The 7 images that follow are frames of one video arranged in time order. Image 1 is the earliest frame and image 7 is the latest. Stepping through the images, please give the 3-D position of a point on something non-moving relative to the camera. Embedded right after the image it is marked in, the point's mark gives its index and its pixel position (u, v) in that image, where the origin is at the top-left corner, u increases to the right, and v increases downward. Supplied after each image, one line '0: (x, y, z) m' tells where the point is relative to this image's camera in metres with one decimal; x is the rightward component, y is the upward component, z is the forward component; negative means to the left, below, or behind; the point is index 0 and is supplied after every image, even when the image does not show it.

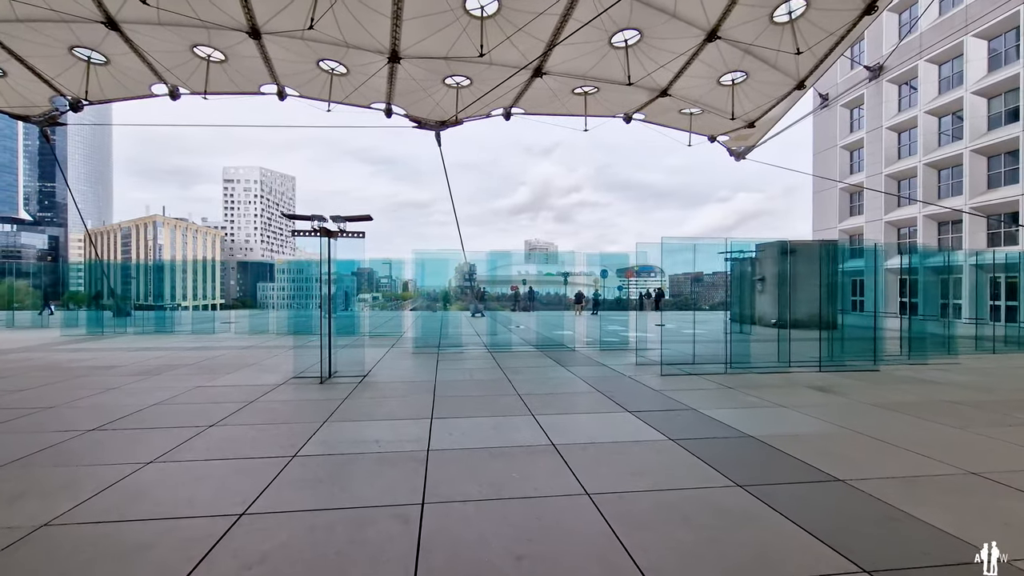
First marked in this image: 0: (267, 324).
0: (-8.1, -1.2, +16.9) m
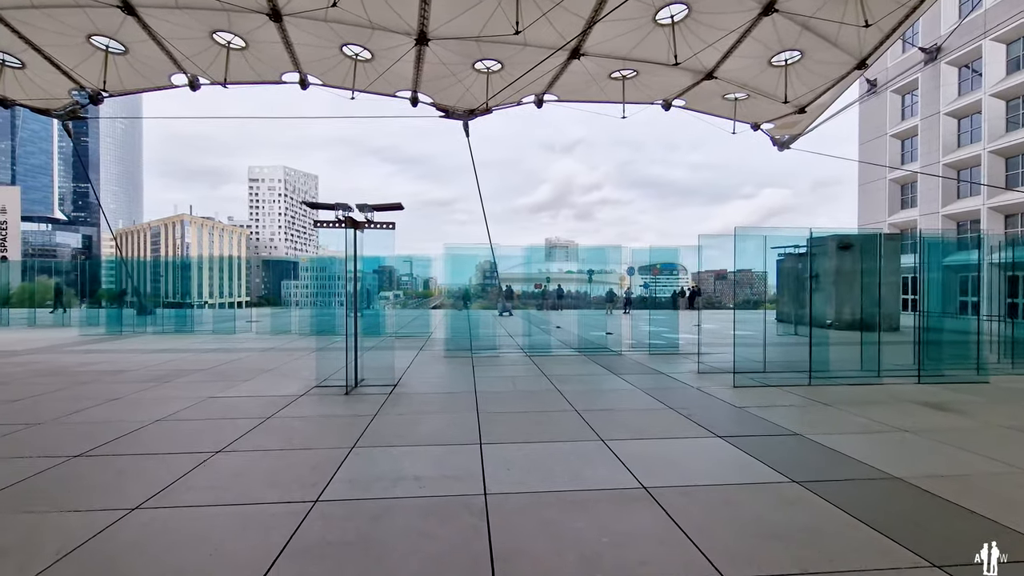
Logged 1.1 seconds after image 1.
0: (-7.0, -1.1, +16.2) m
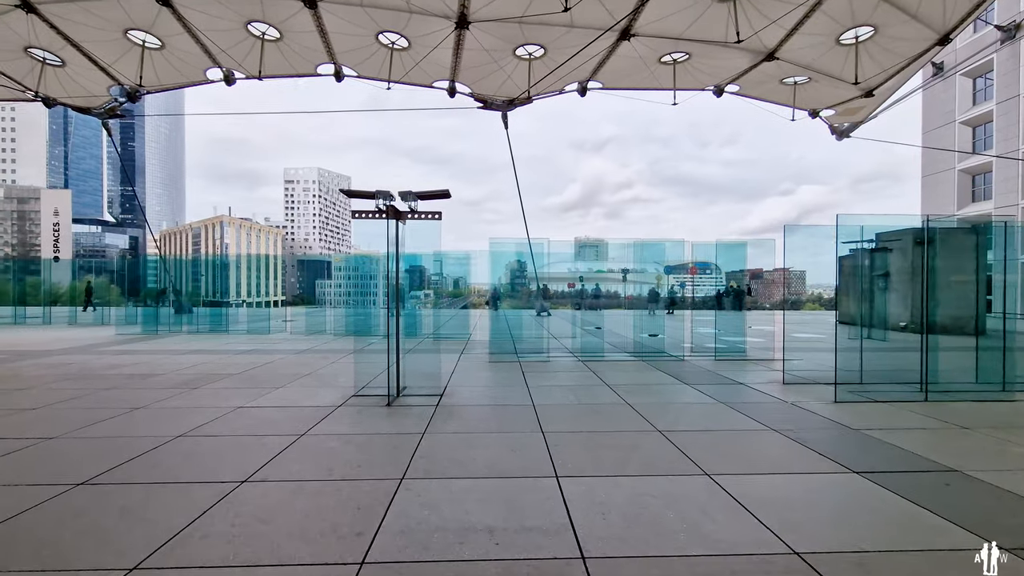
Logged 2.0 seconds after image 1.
0: (-5.8, -1.1, +15.7) m
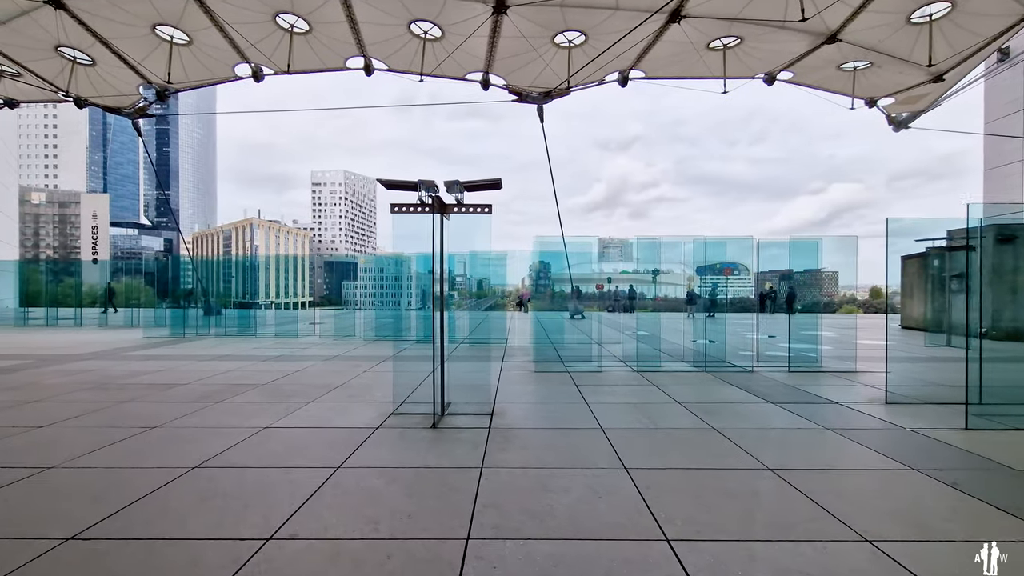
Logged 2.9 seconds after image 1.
0: (-4.7, -1.1, +15.2) m
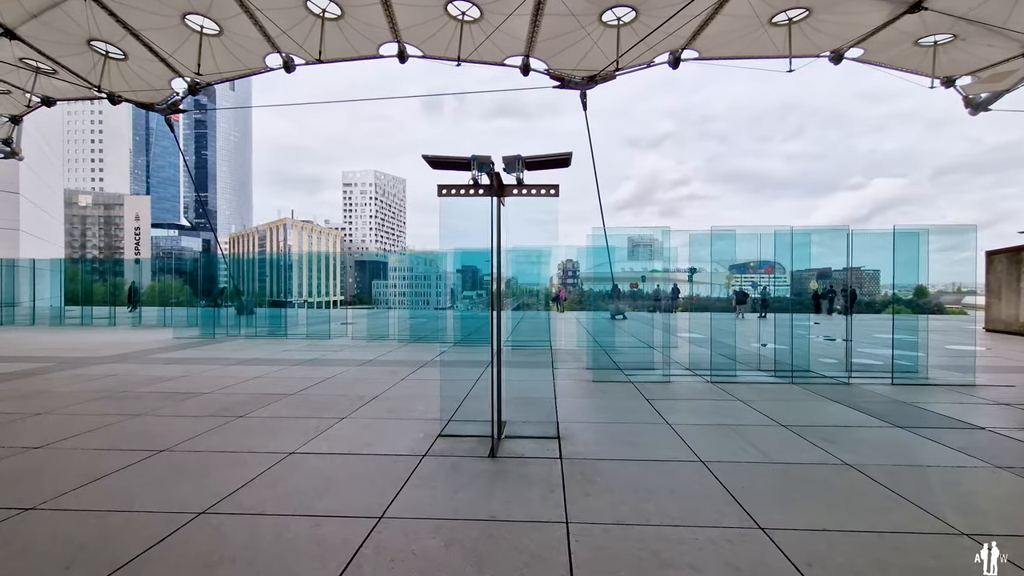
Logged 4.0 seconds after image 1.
0: (-3.5, -1.1, +14.4) m
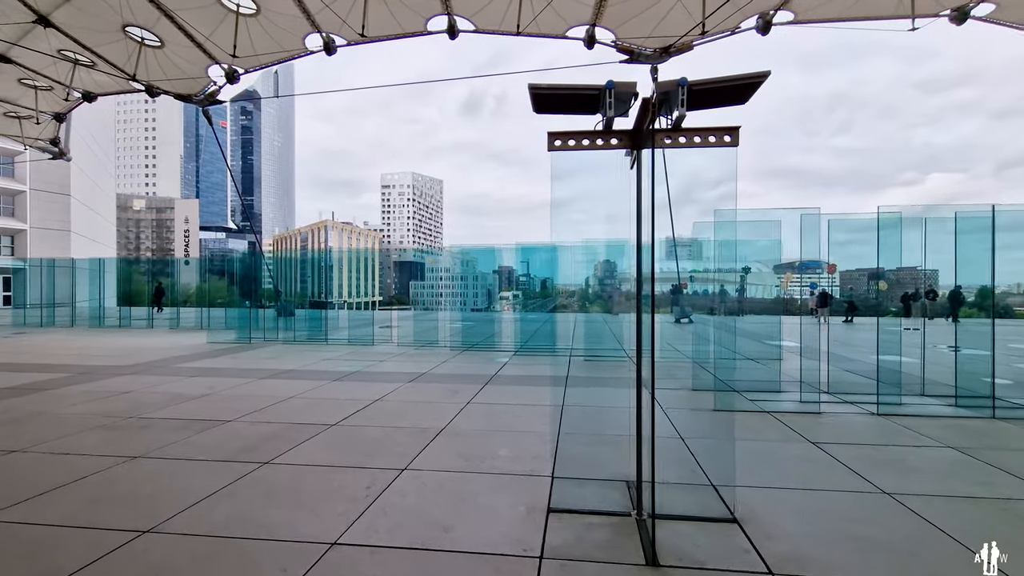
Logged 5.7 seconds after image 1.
0: (-1.9, -1.1, +13.1) m
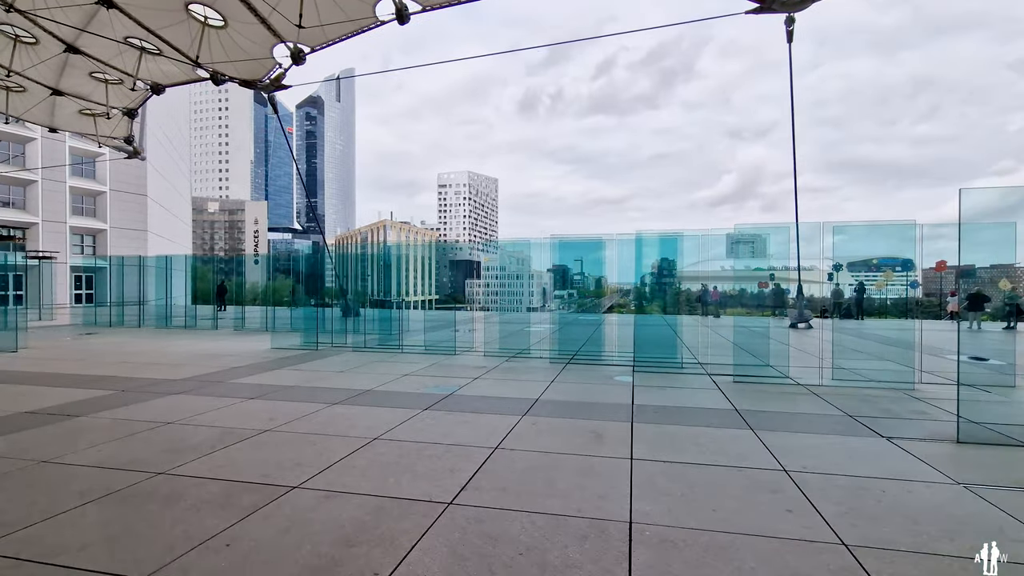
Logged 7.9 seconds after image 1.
0: (+0.3, -1.1, +11.2) m
